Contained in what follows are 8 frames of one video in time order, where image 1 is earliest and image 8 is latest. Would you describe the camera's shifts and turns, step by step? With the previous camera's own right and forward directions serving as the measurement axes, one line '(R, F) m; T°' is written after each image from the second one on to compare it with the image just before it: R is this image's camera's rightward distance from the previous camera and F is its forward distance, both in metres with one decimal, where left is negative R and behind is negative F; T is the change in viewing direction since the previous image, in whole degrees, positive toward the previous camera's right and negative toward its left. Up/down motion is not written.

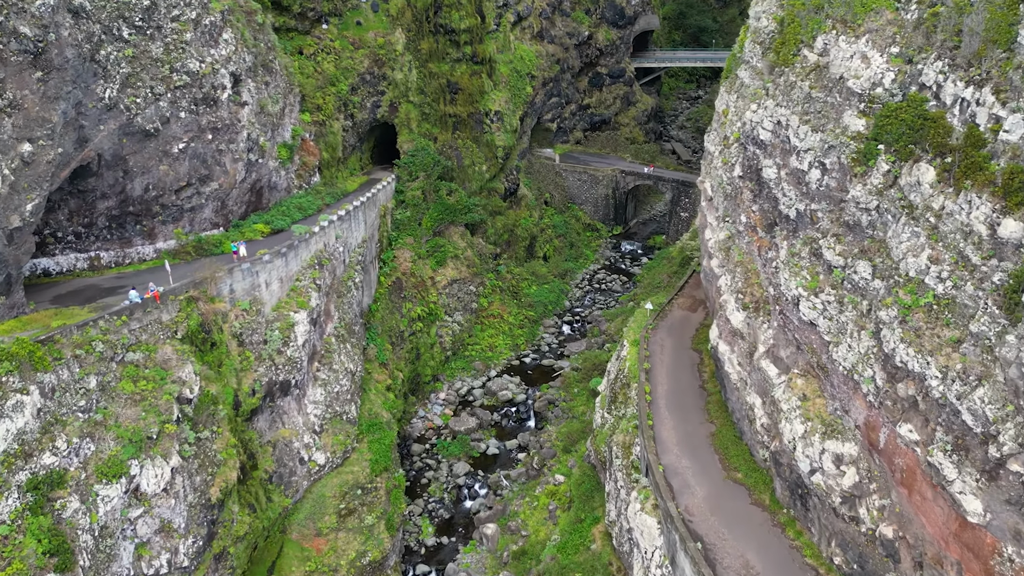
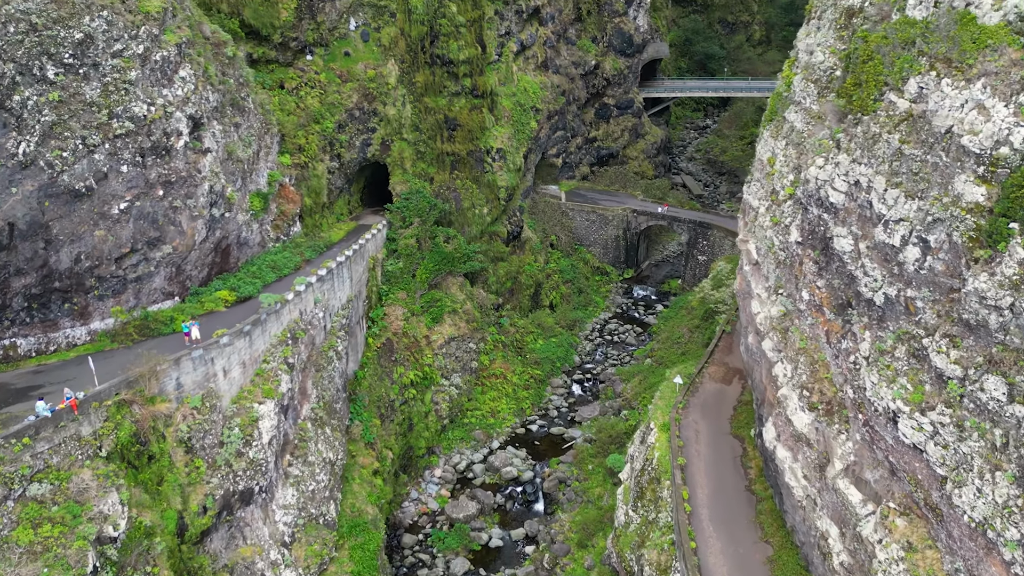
(-0.2, +2.7) m; 0°
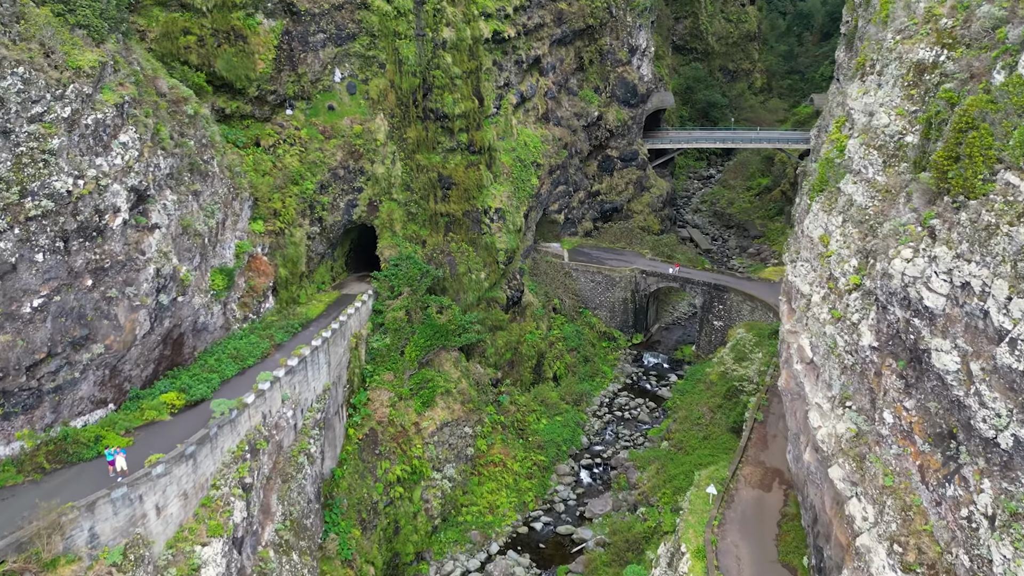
(-0.1, +2.5) m; 0°
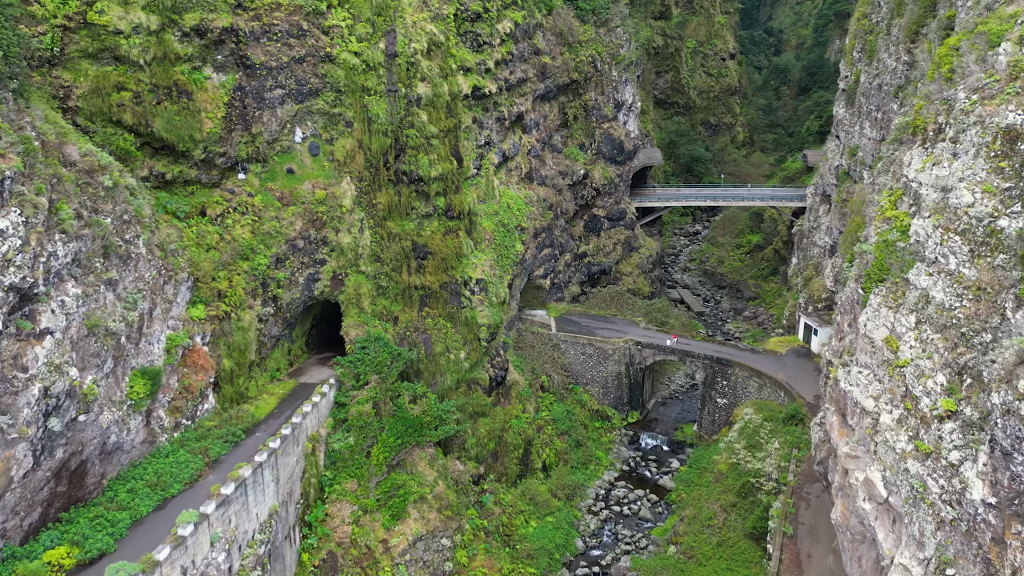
(-0.1, +2.6) m; +2°
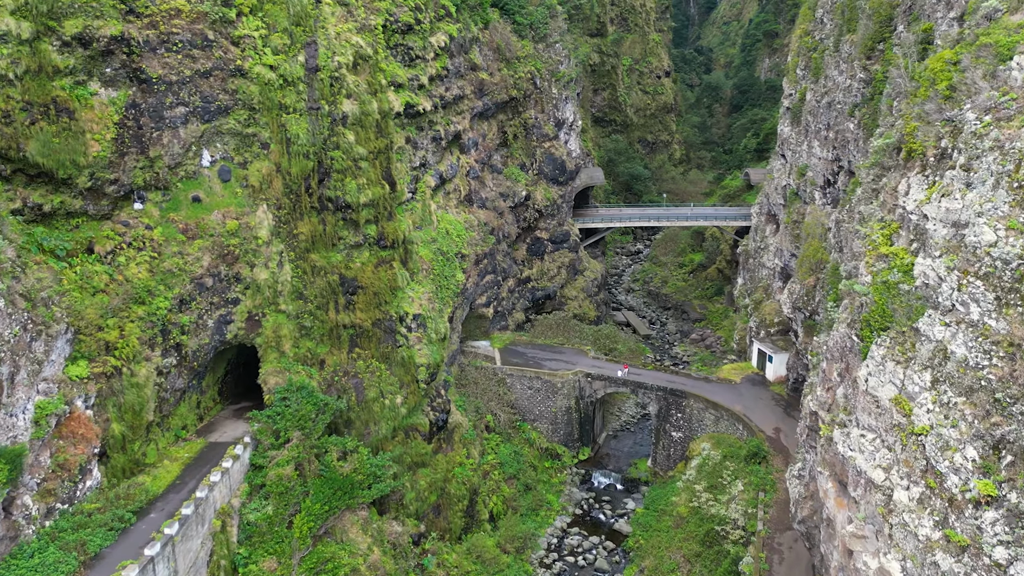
(0.0, +1.8) m; +5°
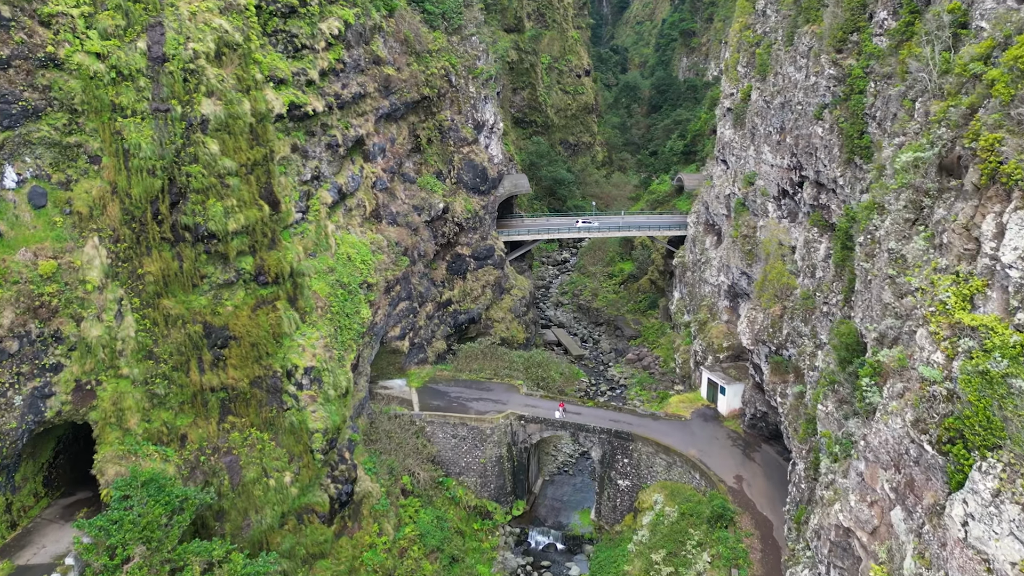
(+0.1, +3.5) m; +6°
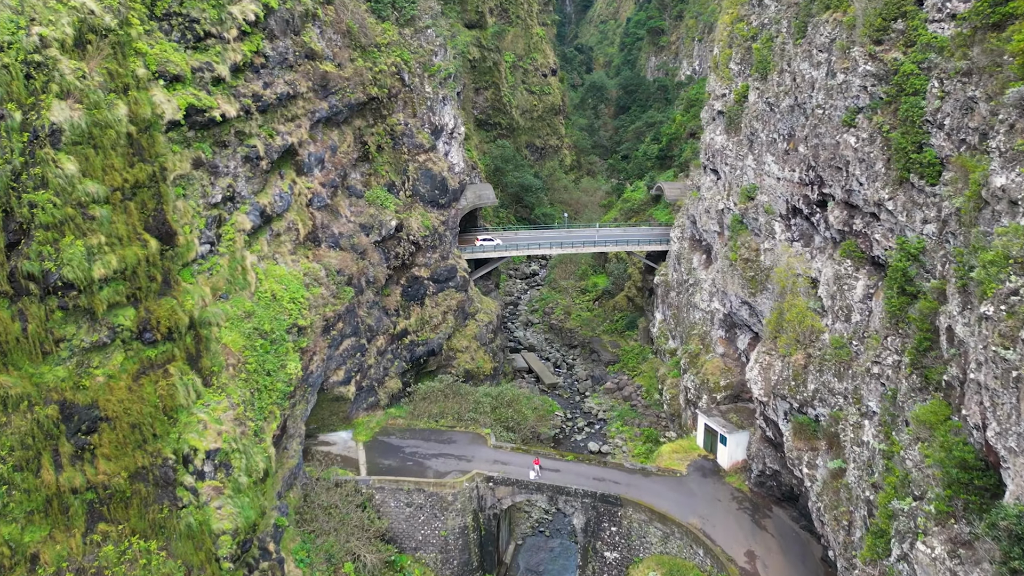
(+0.1, +3.4) m; +3°
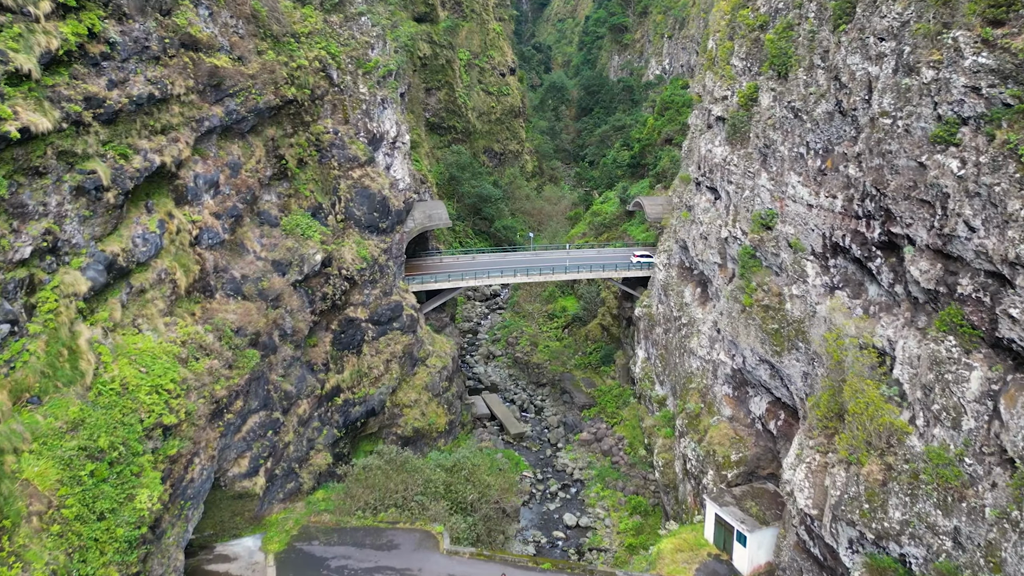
(+0.1, +4.4) m; +3°
